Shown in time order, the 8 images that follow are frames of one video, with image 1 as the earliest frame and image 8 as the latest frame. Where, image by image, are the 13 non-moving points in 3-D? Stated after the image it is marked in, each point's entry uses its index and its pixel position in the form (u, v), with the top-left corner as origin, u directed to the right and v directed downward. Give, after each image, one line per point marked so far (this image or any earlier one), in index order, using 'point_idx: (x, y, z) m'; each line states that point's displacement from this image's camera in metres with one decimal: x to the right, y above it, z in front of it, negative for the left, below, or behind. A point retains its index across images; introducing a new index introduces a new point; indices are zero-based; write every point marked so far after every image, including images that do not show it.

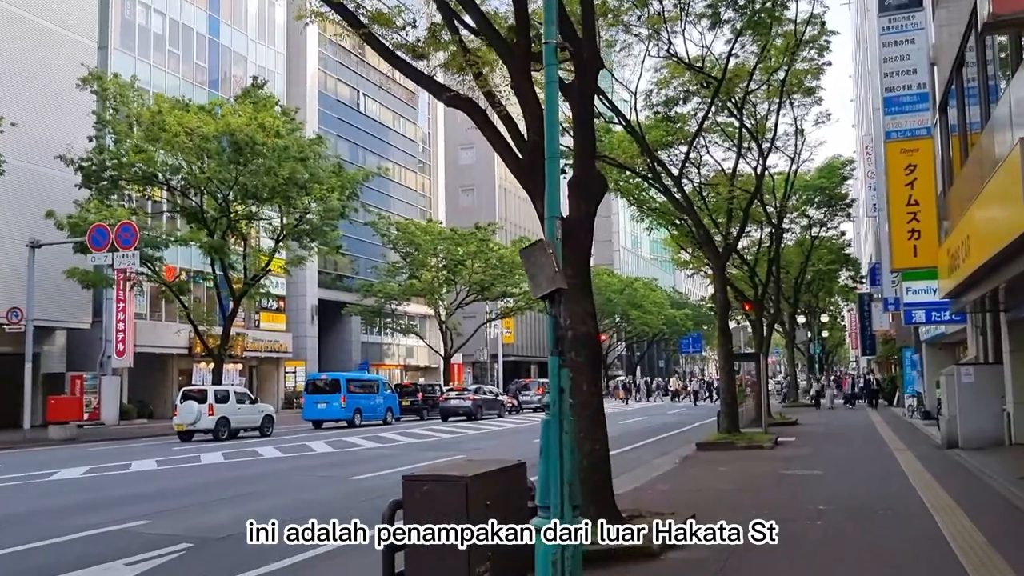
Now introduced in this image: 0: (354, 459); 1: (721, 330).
0: (-3.2, -3.5, +18.7) m
1: (+4.5, -0.9, +19.7) m
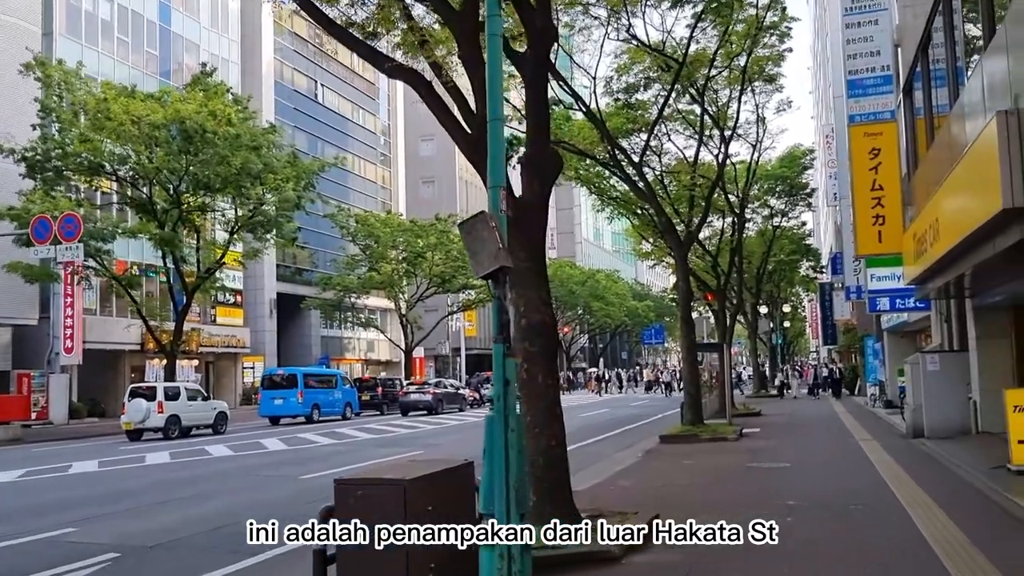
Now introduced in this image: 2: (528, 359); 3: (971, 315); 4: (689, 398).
0: (-4.0, -3.3, +18.0) m
1: (+3.6, -0.7, +19.4) m
2: (+0.1, -0.6, +7.4) m
3: (+7.7, -0.5, +15.4) m
4: (+3.7, -2.3, +19.3) m
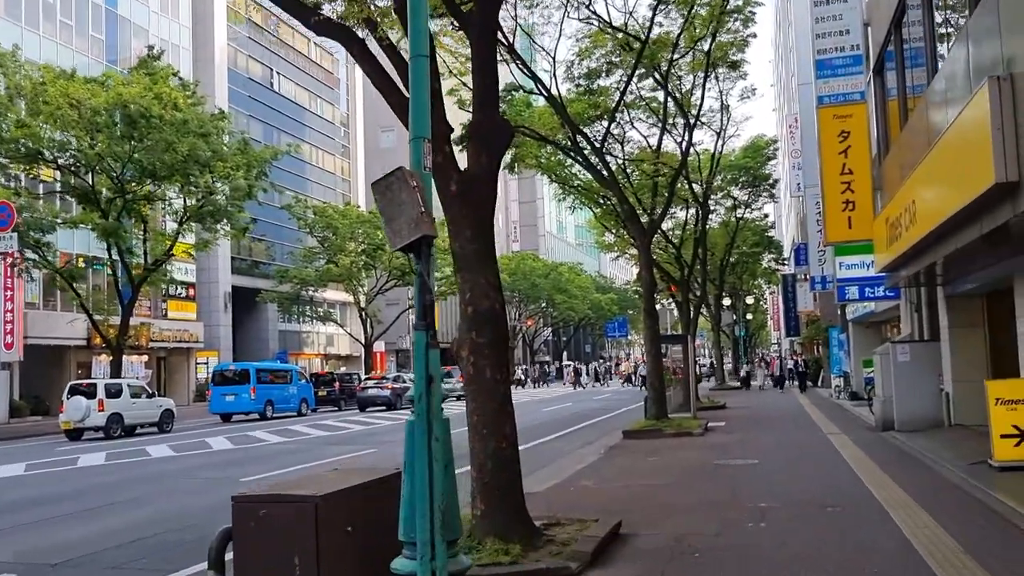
0: (-4.8, -3.2, +17.1) m
1: (+2.7, -0.5, +18.7) m
2: (-0.3, -0.4, +6.6) m
3: (+7.0, -0.3, +14.9) m
4: (+2.9, -2.1, +18.7) m
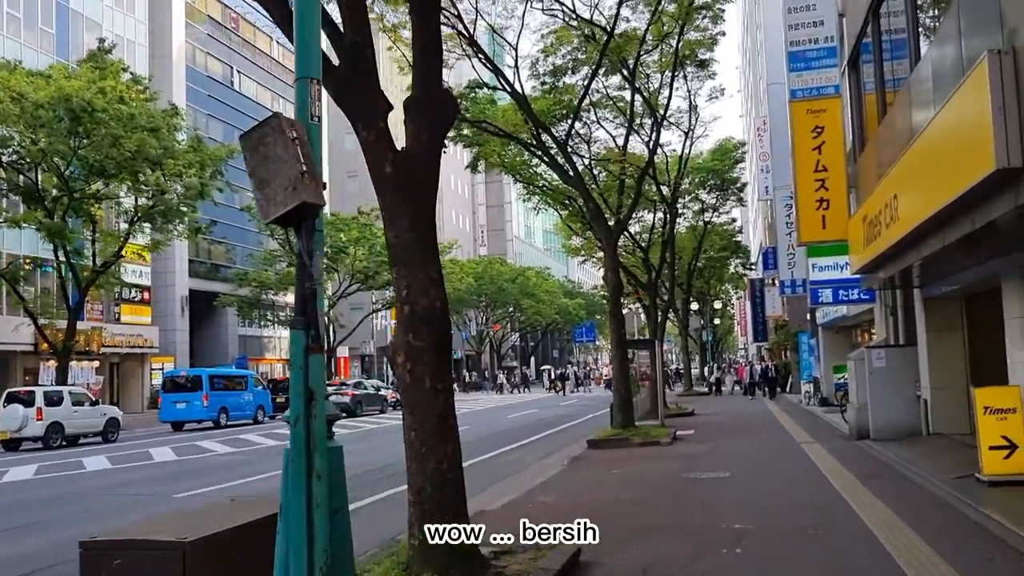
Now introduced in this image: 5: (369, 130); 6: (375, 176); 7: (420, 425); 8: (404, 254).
0: (-5.5, -3.2, +16.1) m
1: (+2.0, -0.5, +18.0) m
2: (-0.6, -0.4, +5.8) m
3: (+6.3, -0.3, +14.3) m
4: (+2.1, -2.2, +17.9) m
5: (-0.9, +1.0, +5.9) m
6: (-0.9, +0.7, +5.9) m
7: (-0.6, -0.9, +5.8) m
8: (-0.7, +0.2, +5.8) m
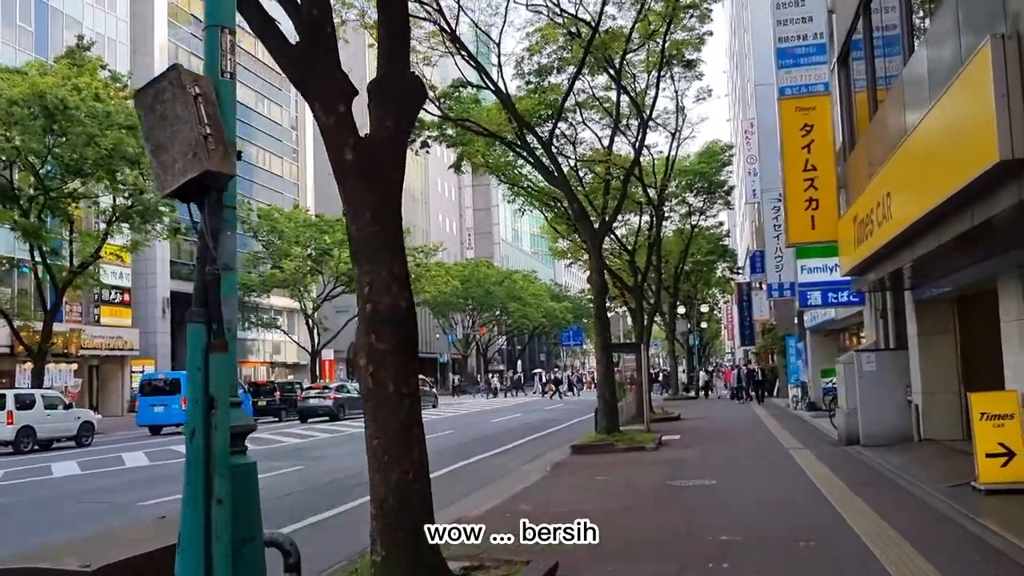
0: (-5.9, -3.2, +15.6) m
1: (+1.6, -0.6, +17.6) m
2: (-0.8, -0.4, +5.3) m
3: (+6.1, -0.3, +14.0) m
4: (+1.7, -2.2, +17.5) m
5: (-1.1, +1.0, +5.5) m
6: (-1.1, +0.7, +5.5) m
7: (-0.7, -0.8, +5.3) m
8: (-0.9, +0.2, +5.4) m
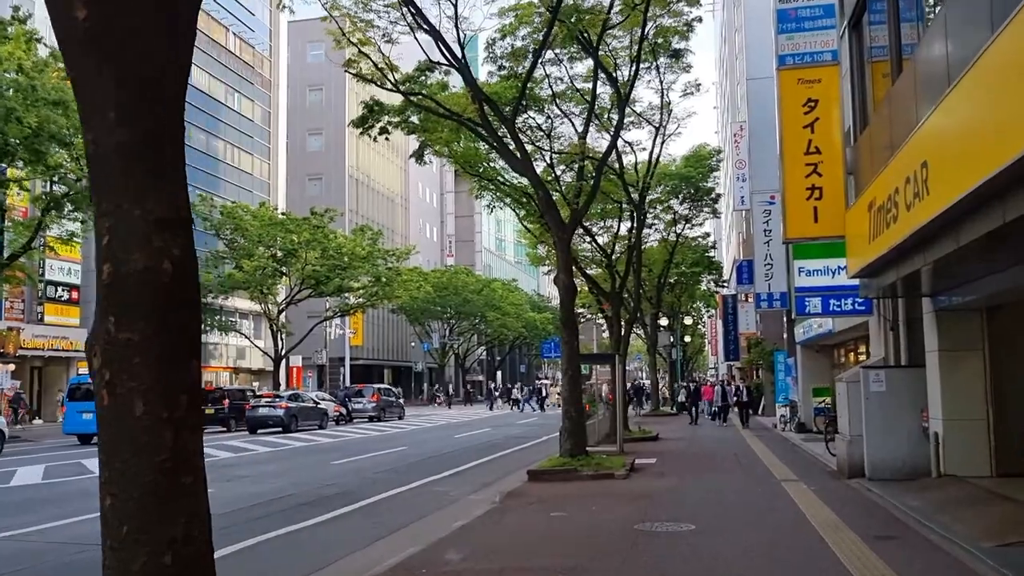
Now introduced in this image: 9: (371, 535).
0: (-6.6, -3.0, +13.2) m
1: (+0.9, -0.6, +15.4) m
2: (-1.3, -0.2, +3.1) m
3: (+5.4, -0.4, +11.9) m
4: (+0.9, -2.2, +15.3) m
5: (-1.6, +1.2, +3.3) m
6: (-1.6, +0.9, +3.3) m
7: (-1.3, -0.7, +3.1) m
8: (-1.4, +0.4, +3.2) m
9: (-1.7, -2.9, +10.8) m
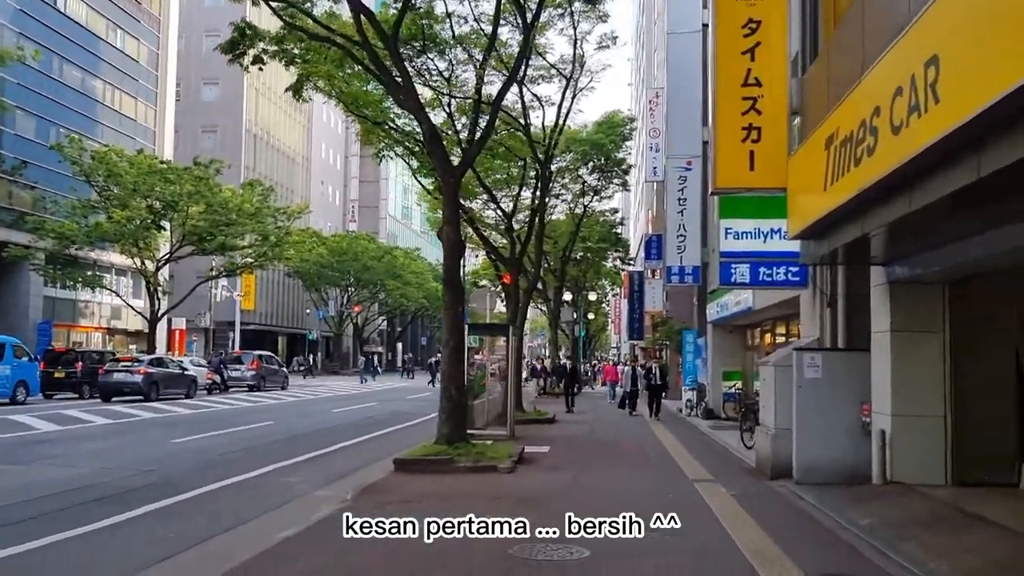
0: (-8.3, -2.2, +10.2) m
1: (-0.9, 0.0, +13.0) m
2: (-1.9, +0.1, +0.6) m
3: (+3.9, -0.1, +10.0) m
4: (-0.9, -1.6, +13.0) m
5: (-2.1, +1.6, +0.7) m
6: (-2.1, +1.3, +0.7) m
7: (-1.9, -0.3, +0.6) m
8: (-1.9, +0.8, +0.6) m
9: (-3.1, -2.3, +8.3) m
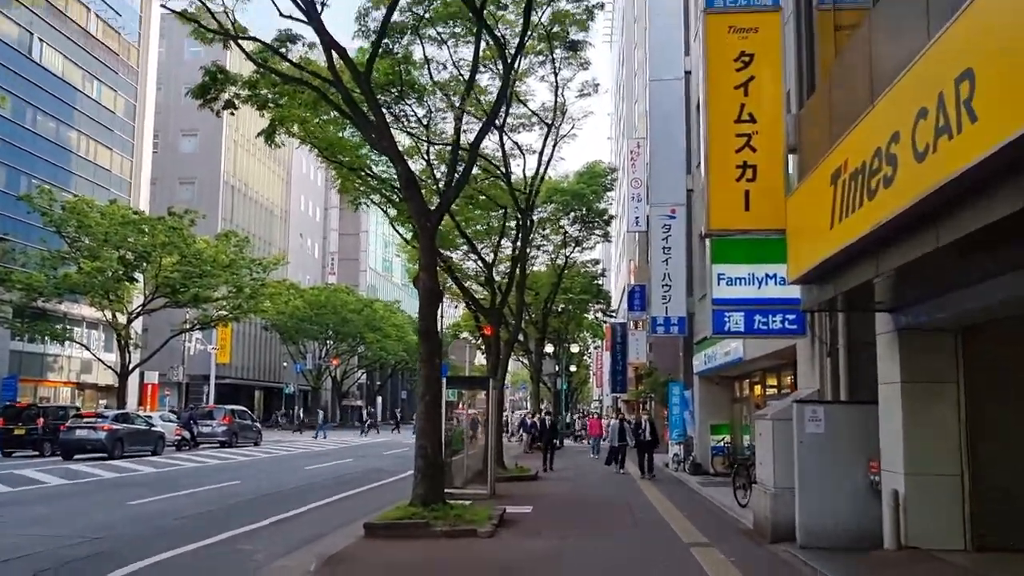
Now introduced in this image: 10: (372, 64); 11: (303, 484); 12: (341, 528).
0: (-8.5, -2.7, +9.2) m
1: (-1.2, -0.6, +12.3) m
2: (-1.9, +0.2, -0.1) m
3: (+3.7, -0.6, +9.4) m
4: (-1.1, -2.3, +12.2) m
5: (-2.1, +1.6, 0.0) m
6: (-2.1, +1.3, 0.0) m
7: (-1.9, -0.3, -0.1) m
8: (-1.9, +0.8, 0.0) m
9: (-3.2, -2.7, +7.4) m
10: (-2.4, +3.8, +15.4) m
11: (-4.4, -4.1, +19.2) m
12: (-2.1, -3.0, +11.8) m
